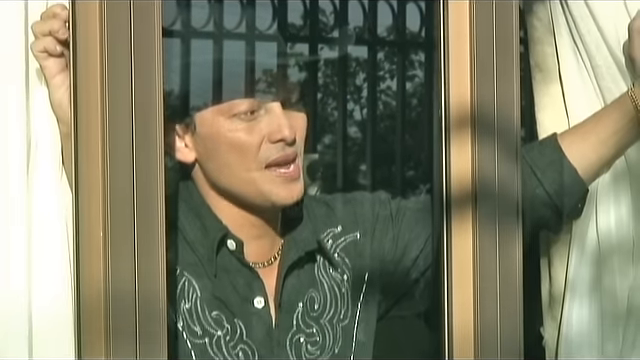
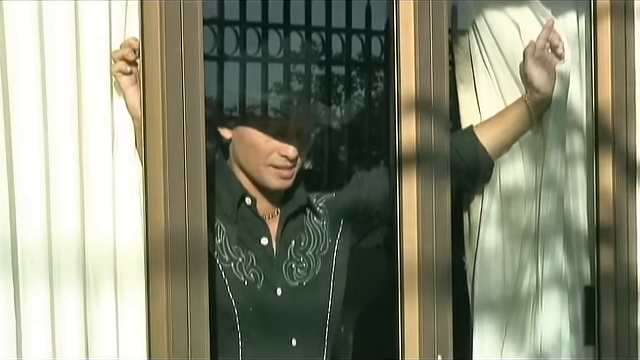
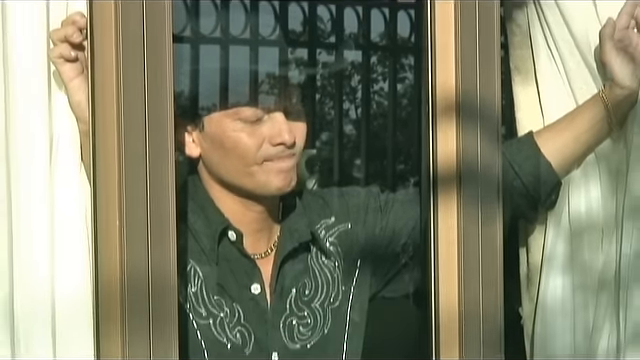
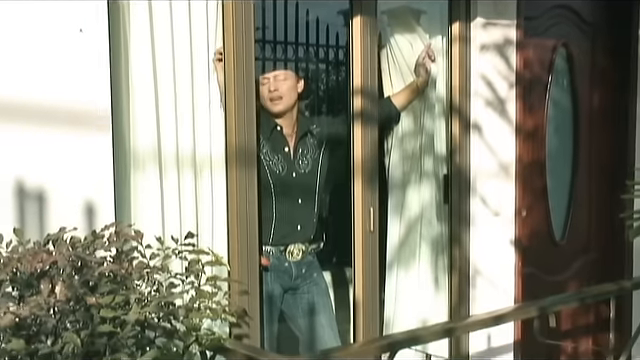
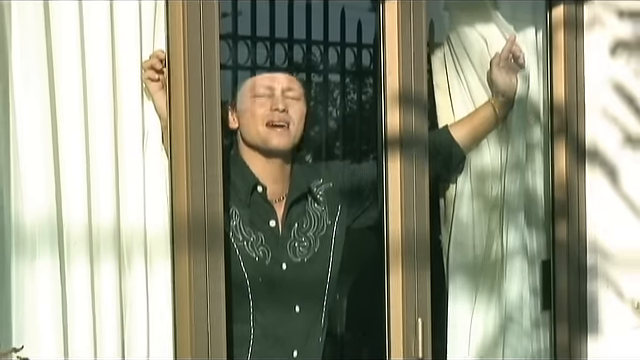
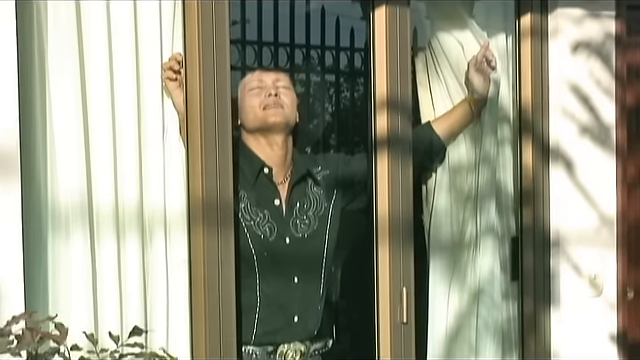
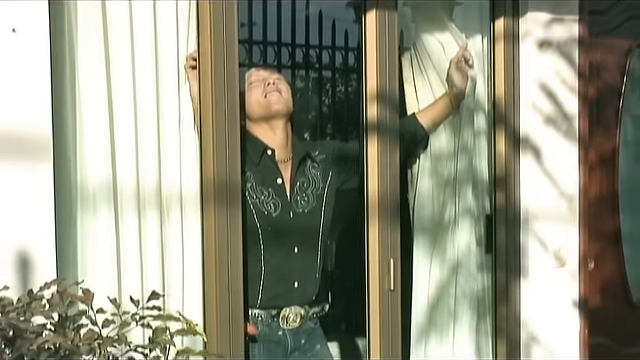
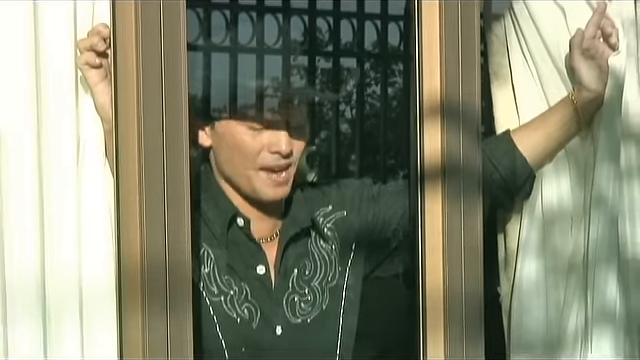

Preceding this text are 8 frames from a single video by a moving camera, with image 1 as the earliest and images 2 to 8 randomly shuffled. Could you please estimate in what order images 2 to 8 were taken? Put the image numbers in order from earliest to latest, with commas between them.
3, 8, 2, 5, 6, 7, 4
